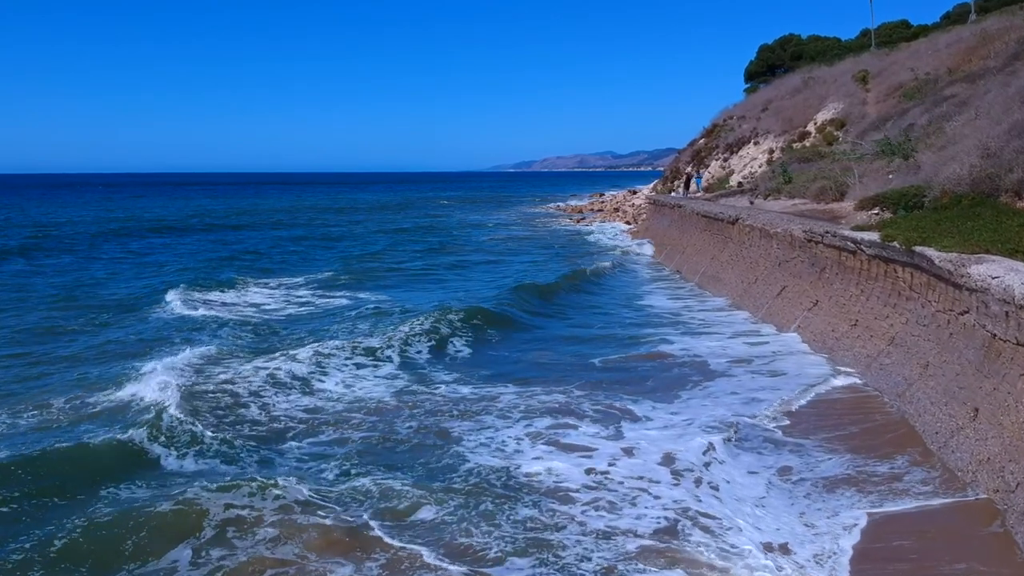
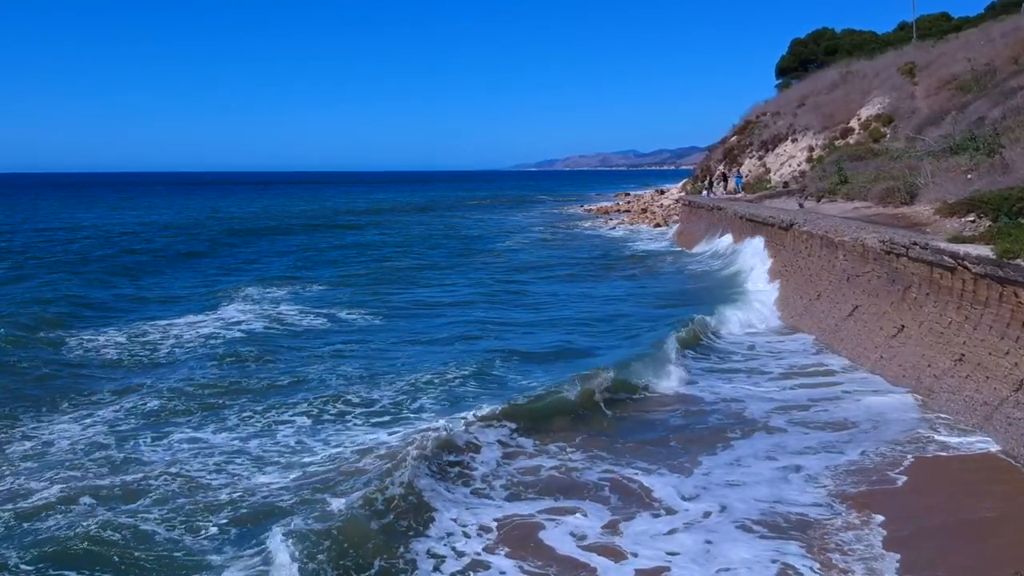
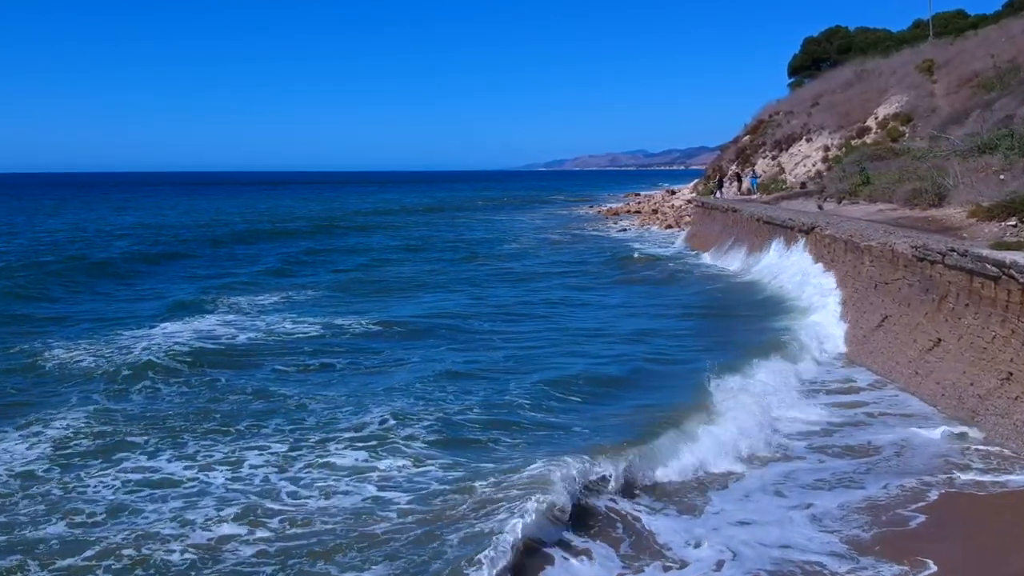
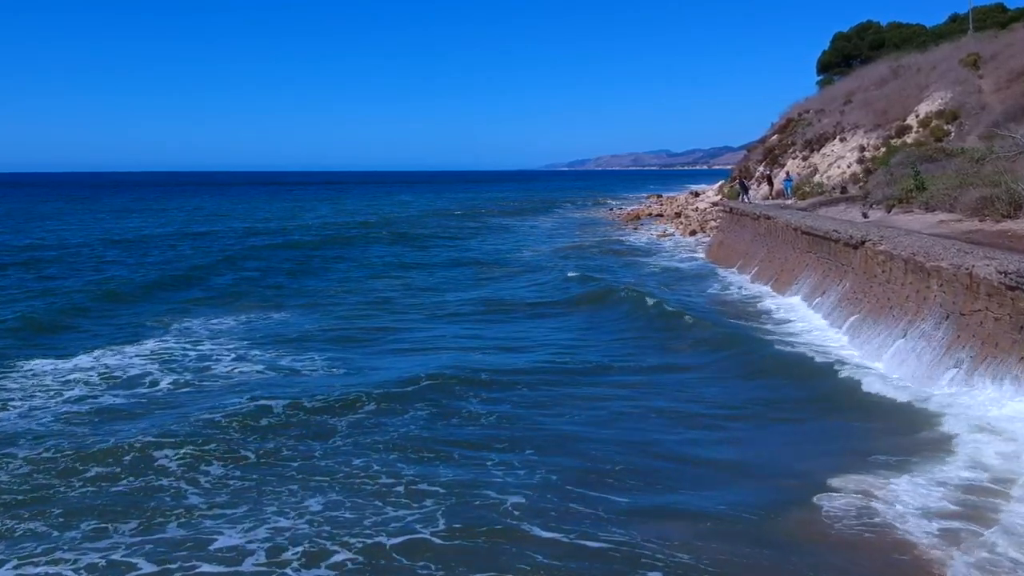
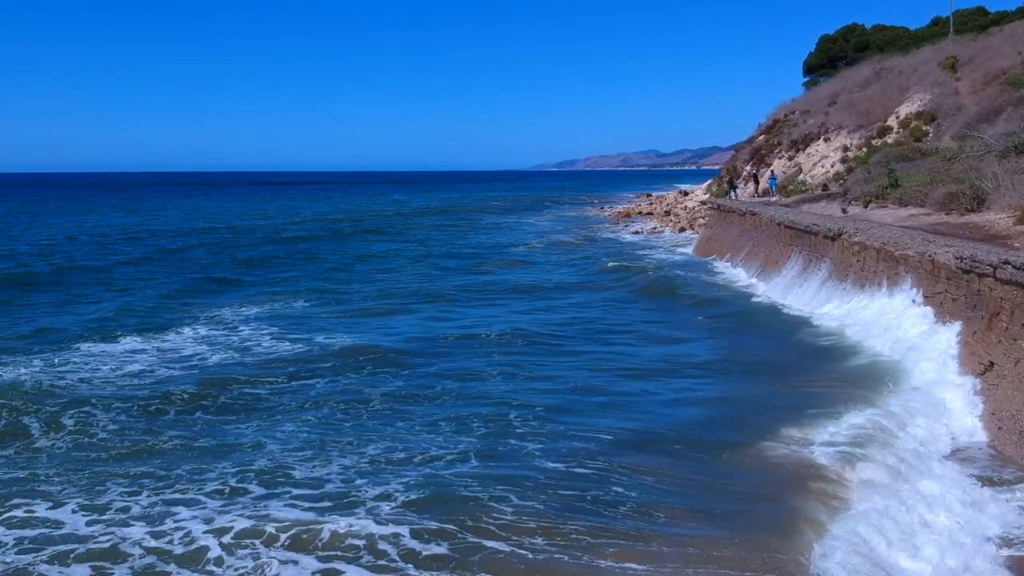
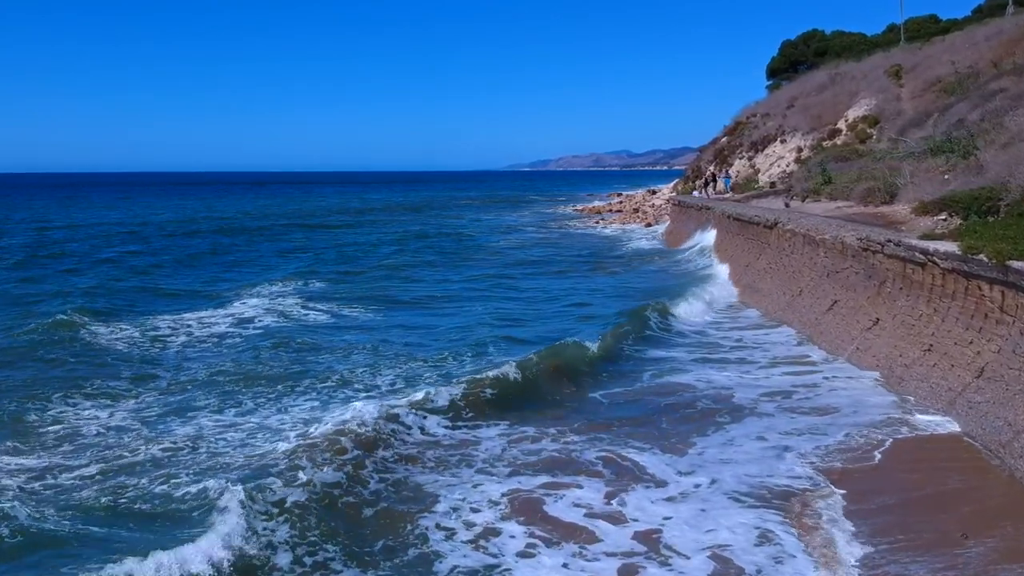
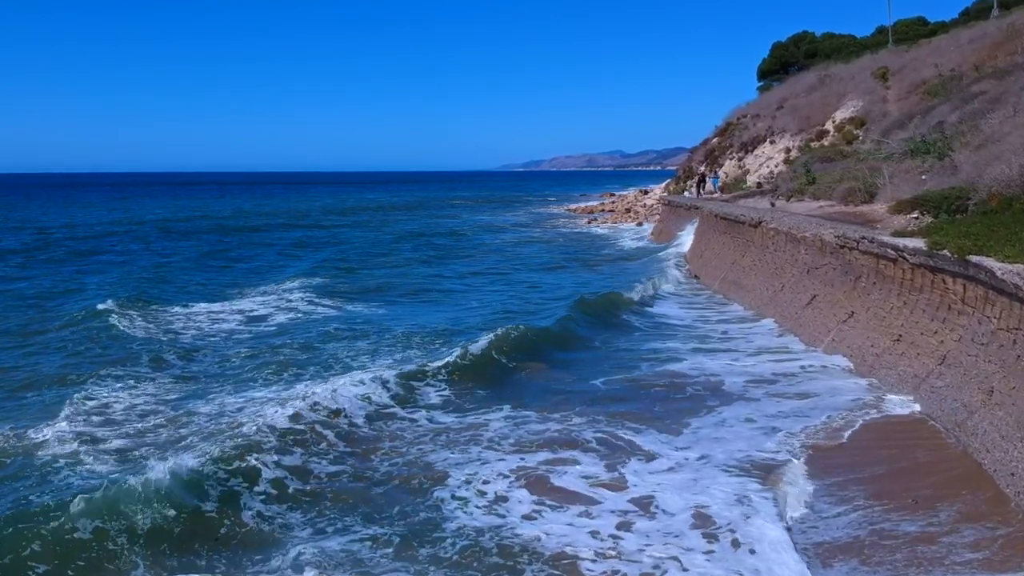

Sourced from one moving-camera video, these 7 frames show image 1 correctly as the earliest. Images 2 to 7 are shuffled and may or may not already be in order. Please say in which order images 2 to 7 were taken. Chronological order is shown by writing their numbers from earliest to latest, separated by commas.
7, 6, 2, 3, 5, 4
